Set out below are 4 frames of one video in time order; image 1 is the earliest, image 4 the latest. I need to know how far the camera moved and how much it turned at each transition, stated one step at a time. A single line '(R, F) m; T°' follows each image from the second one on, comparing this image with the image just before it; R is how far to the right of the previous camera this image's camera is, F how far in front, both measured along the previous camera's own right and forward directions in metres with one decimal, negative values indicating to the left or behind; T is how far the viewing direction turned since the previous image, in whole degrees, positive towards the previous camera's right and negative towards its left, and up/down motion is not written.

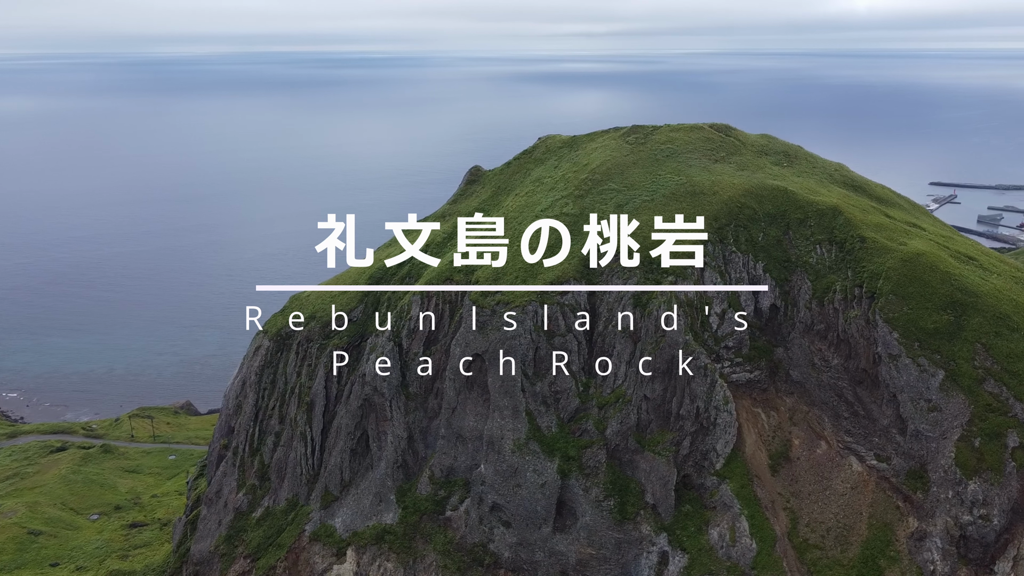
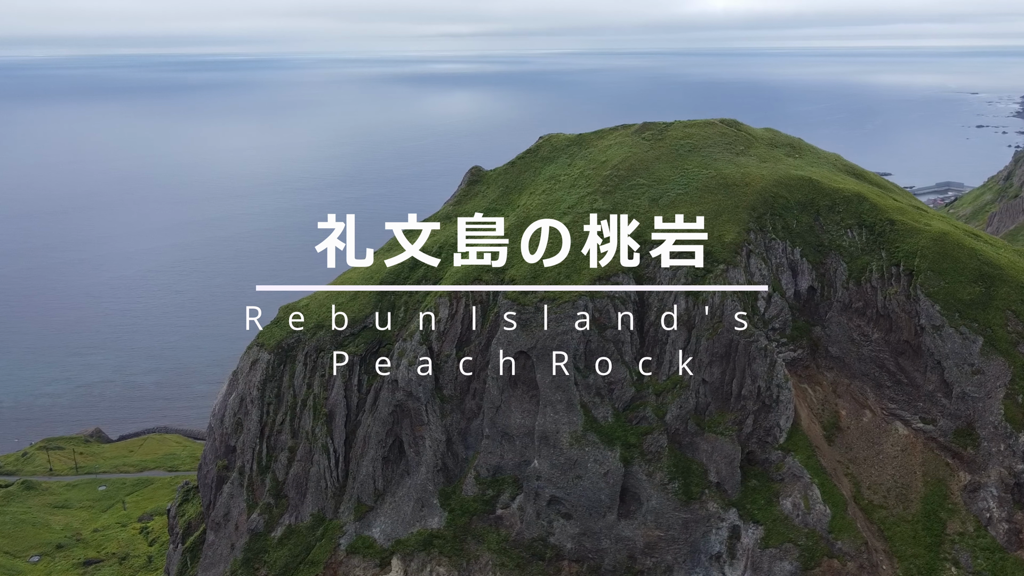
(-9.8, +0.2) m; +9°
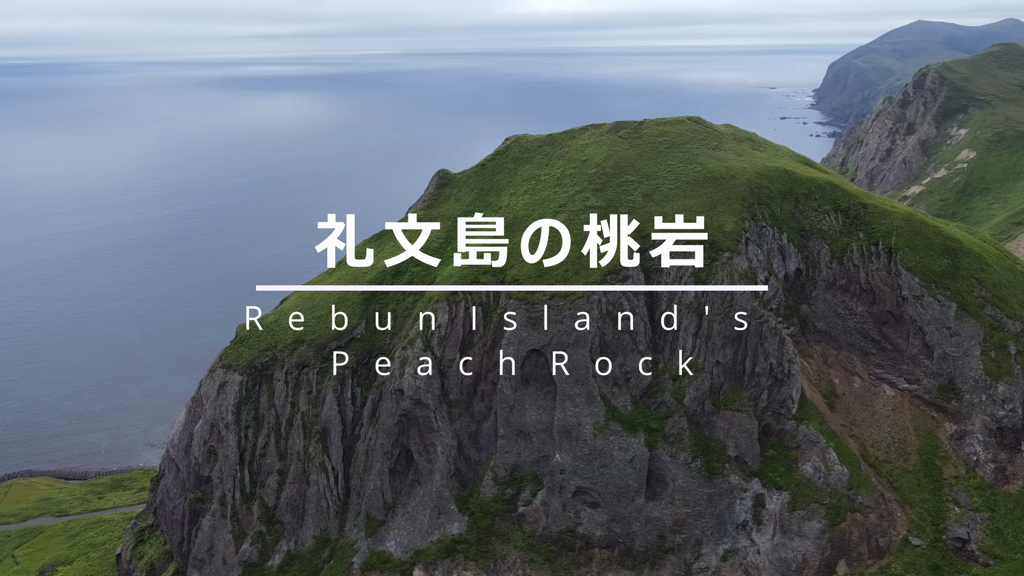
(-10.2, +0.4) m; +12°
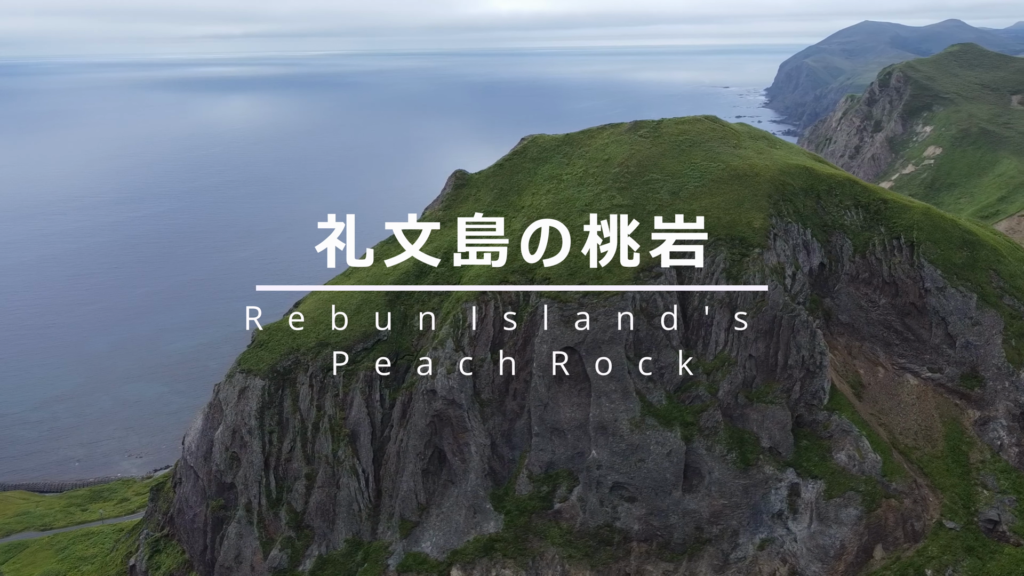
(-4.6, -0.2) m; +3°
